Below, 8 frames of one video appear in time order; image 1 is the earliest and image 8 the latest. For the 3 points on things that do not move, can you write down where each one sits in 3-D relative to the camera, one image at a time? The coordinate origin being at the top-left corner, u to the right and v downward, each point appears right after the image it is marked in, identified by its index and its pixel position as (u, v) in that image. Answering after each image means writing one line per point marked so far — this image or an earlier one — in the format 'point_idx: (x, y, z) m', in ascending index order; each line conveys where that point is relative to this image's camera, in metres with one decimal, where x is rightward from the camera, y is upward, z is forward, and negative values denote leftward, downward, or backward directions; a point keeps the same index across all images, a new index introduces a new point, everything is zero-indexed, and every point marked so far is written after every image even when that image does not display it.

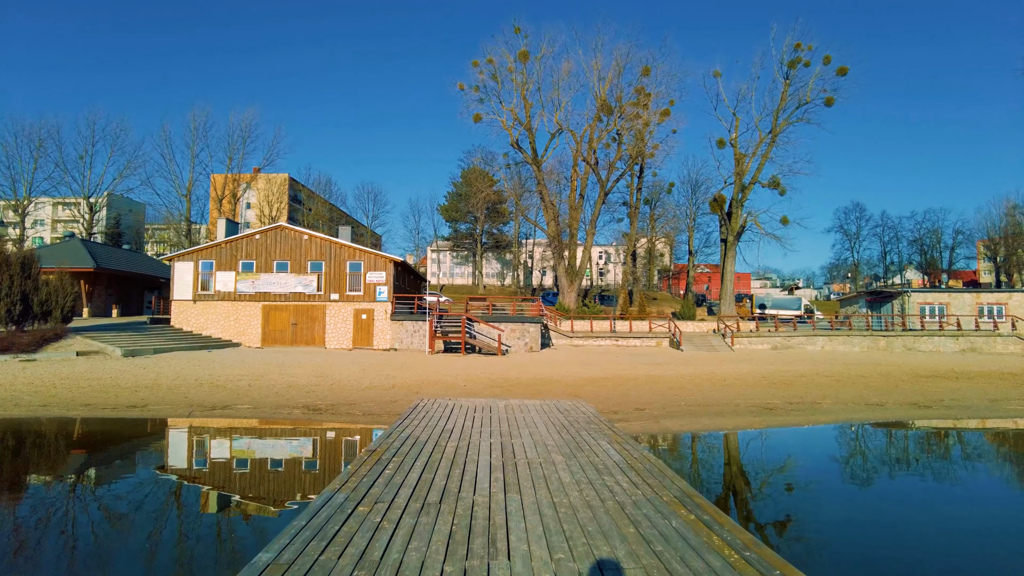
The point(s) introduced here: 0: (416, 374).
0: (-3.2, -2.9, +19.1) m
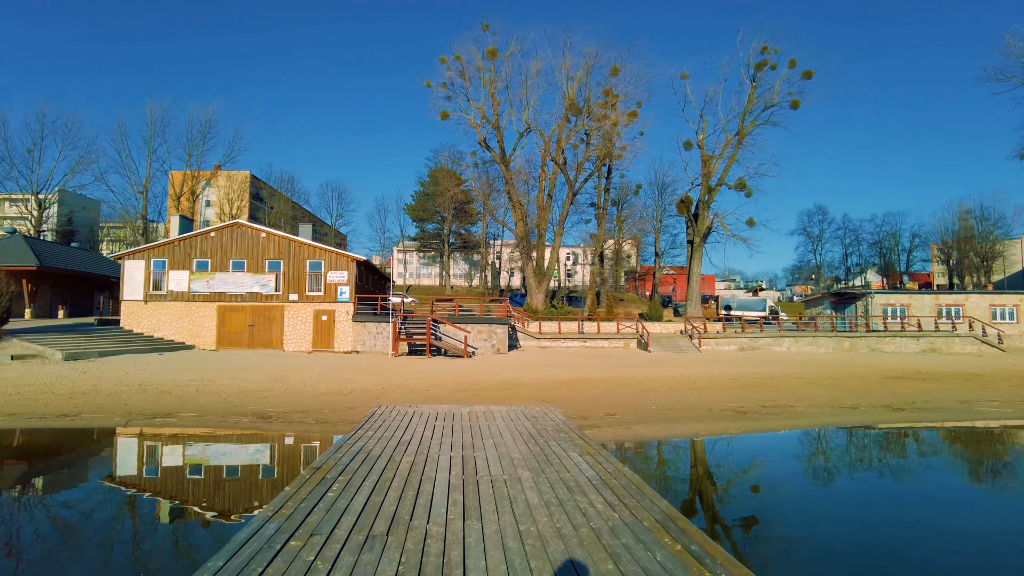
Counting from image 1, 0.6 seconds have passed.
0: (-4.3, -2.9, +18.2) m
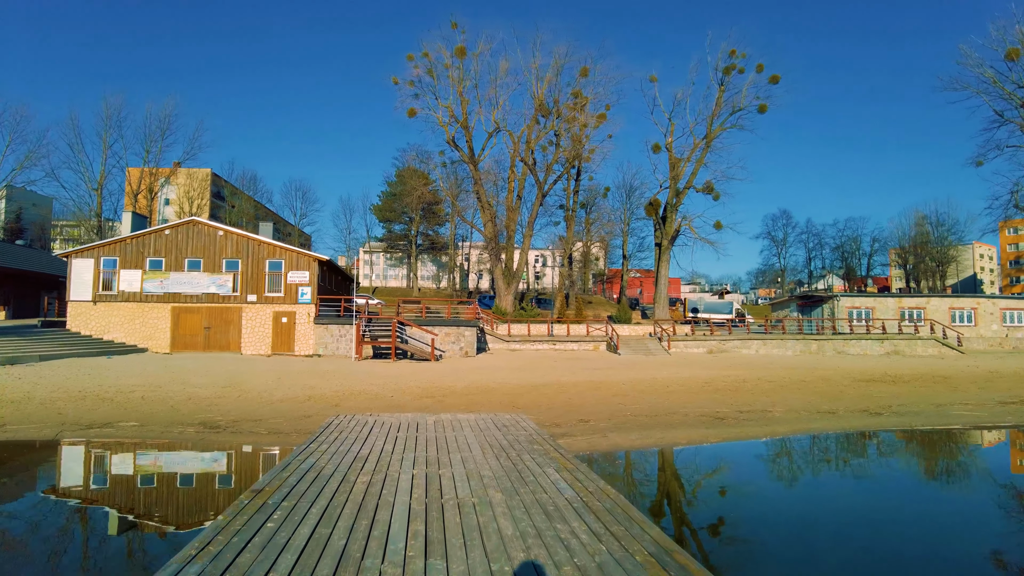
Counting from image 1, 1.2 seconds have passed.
0: (-5.3, -2.9, +17.2) m
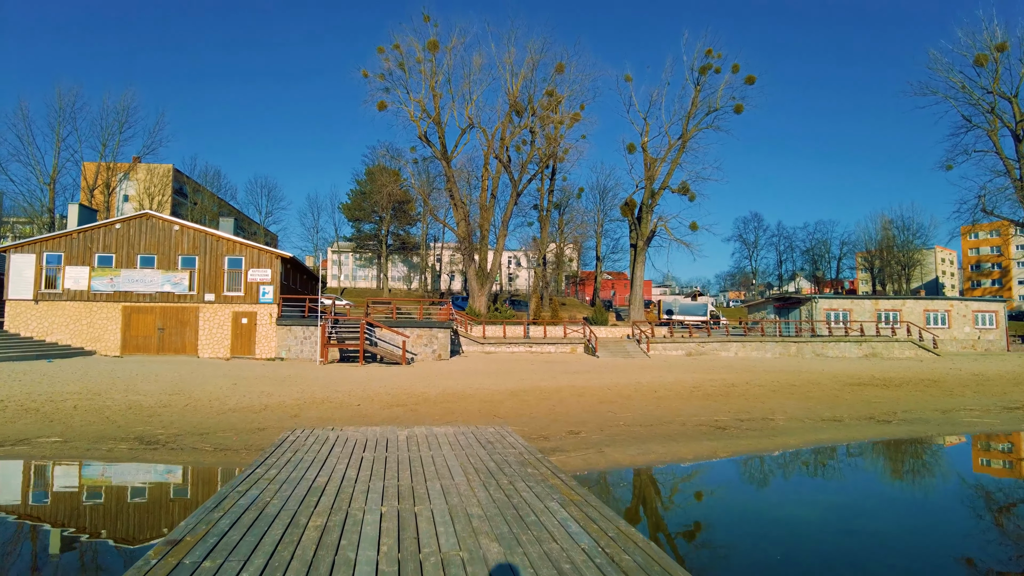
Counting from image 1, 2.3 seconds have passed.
0: (-5.9, -2.9, +15.8) m
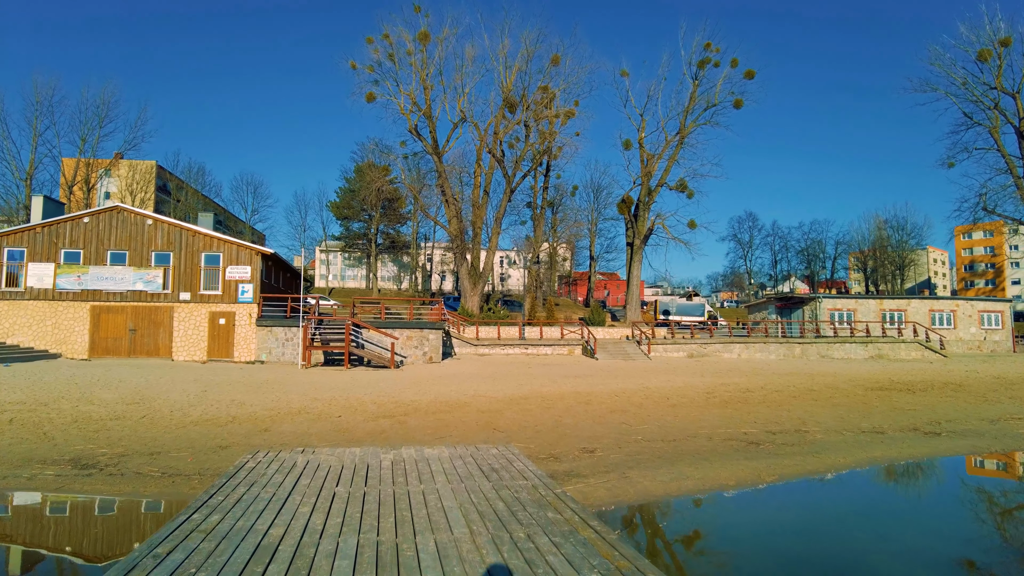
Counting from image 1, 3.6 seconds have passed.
0: (-5.9, -2.8, +14.3) m
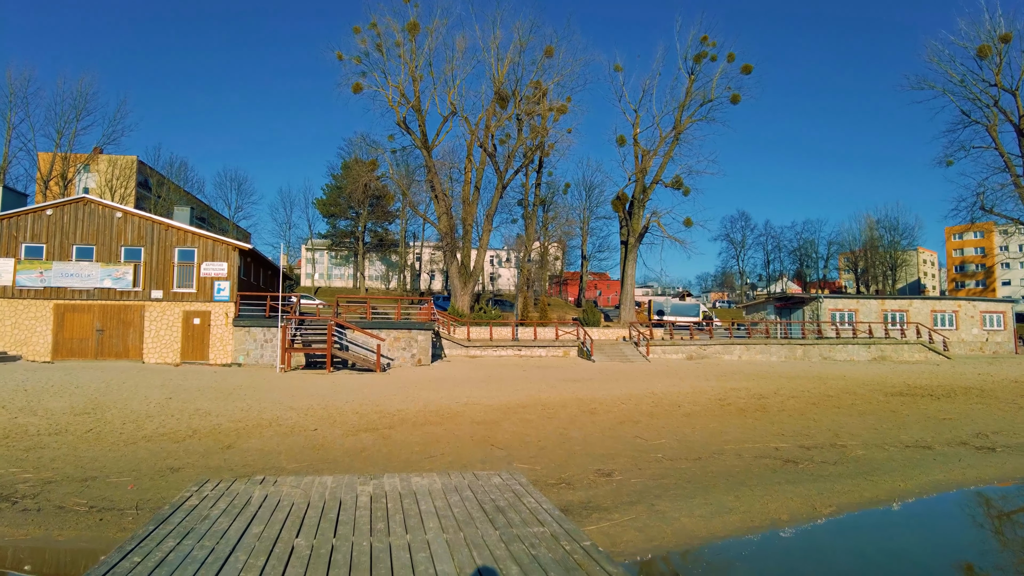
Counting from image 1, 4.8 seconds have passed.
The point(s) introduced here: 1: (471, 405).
0: (-6.0, -2.7, +12.9) m
1: (-0.9, -2.7, +12.9) m
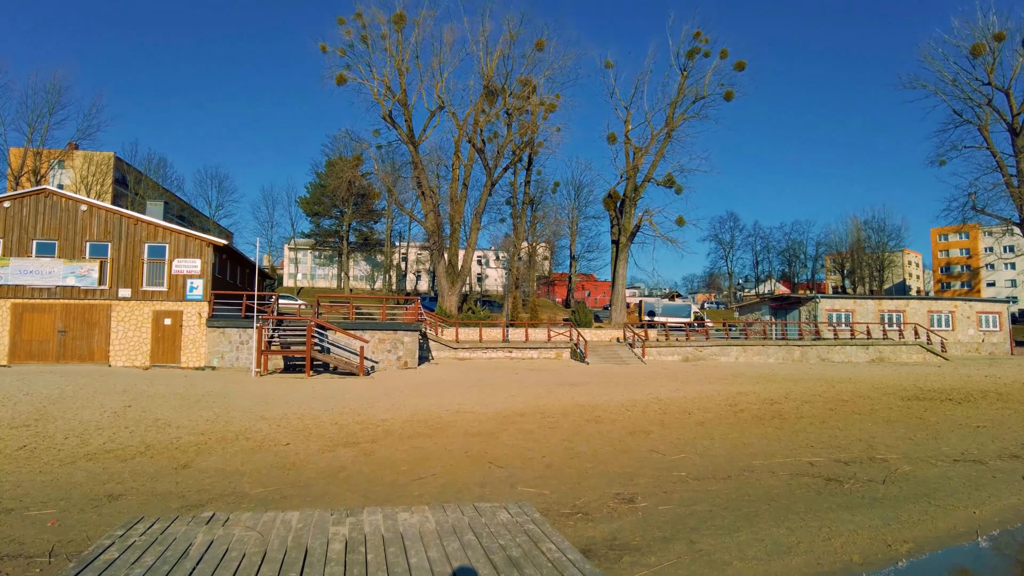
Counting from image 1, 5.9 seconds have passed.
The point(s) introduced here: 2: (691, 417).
0: (-6.1, -2.6, +11.6) m
1: (-1.0, -2.6, +11.7) m
2: (+3.7, -2.7, +11.8) m
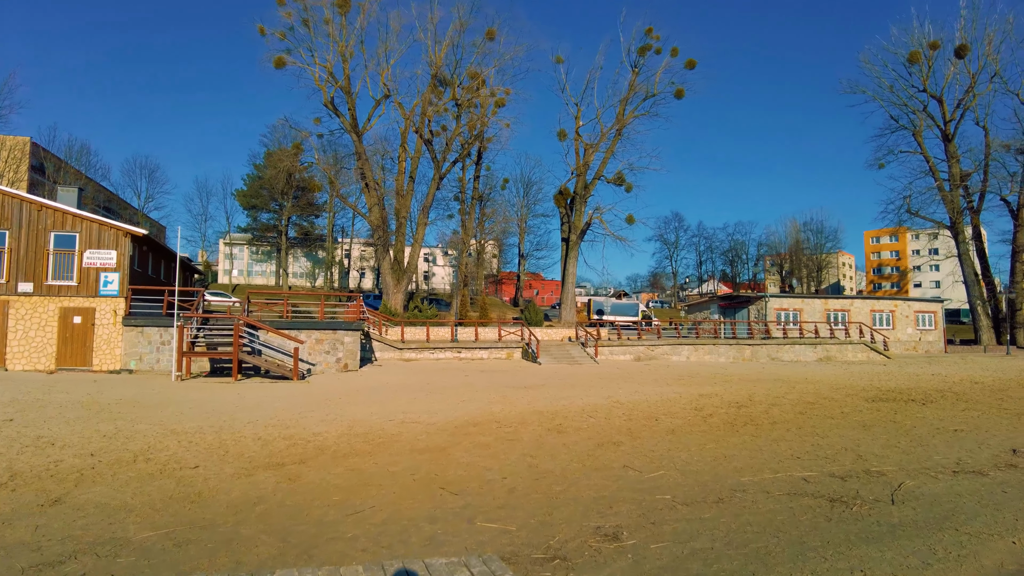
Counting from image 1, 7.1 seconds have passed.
0: (-6.9, -2.5, +9.8) m
1: (-1.9, -2.5, +10.4) m
2: (+2.9, -2.6, +10.9) m
